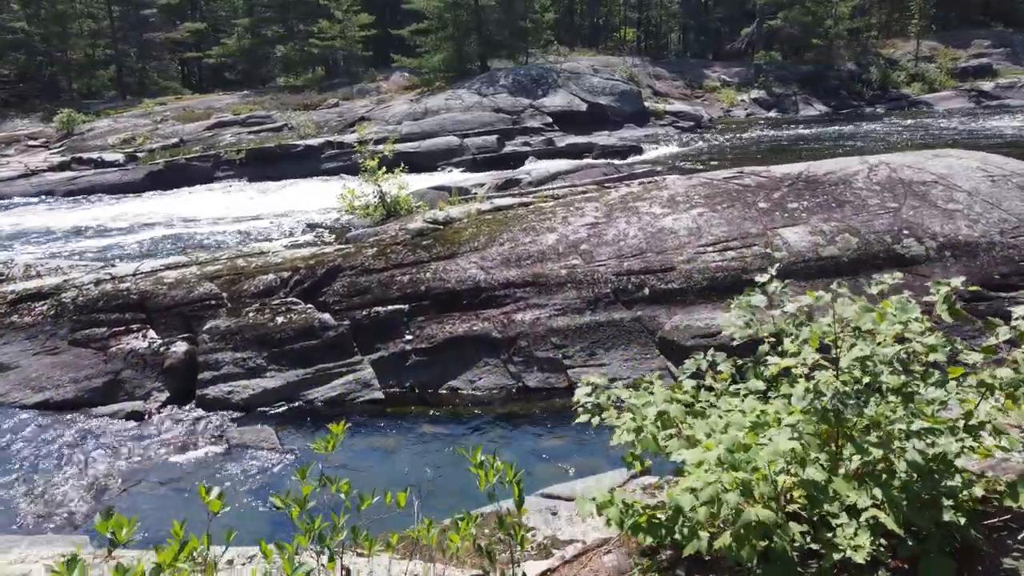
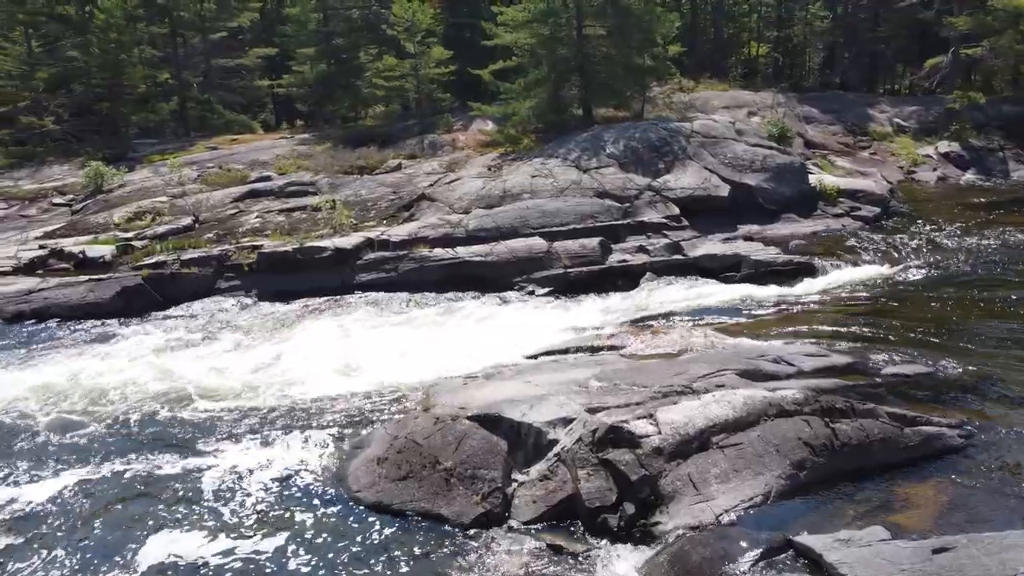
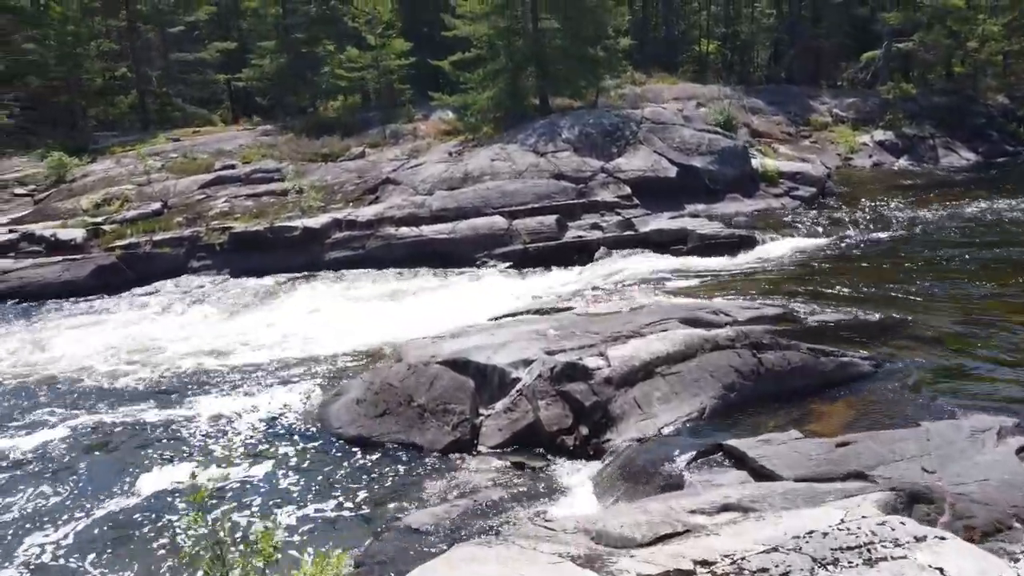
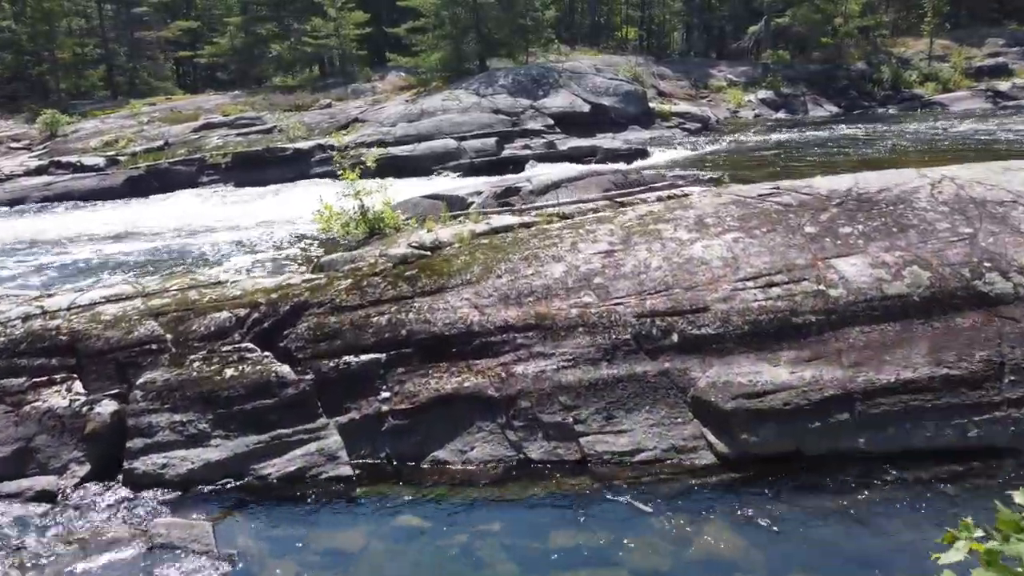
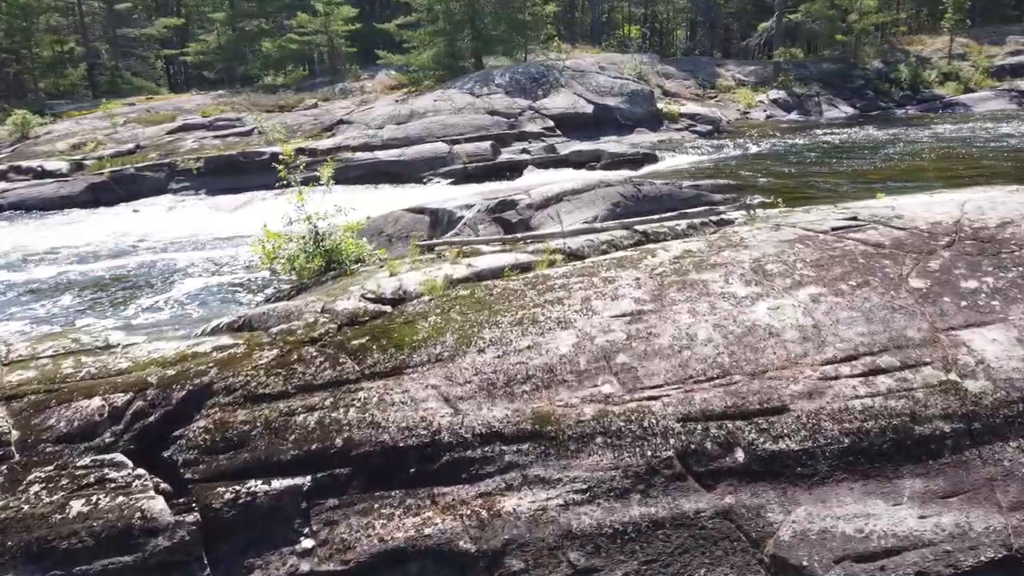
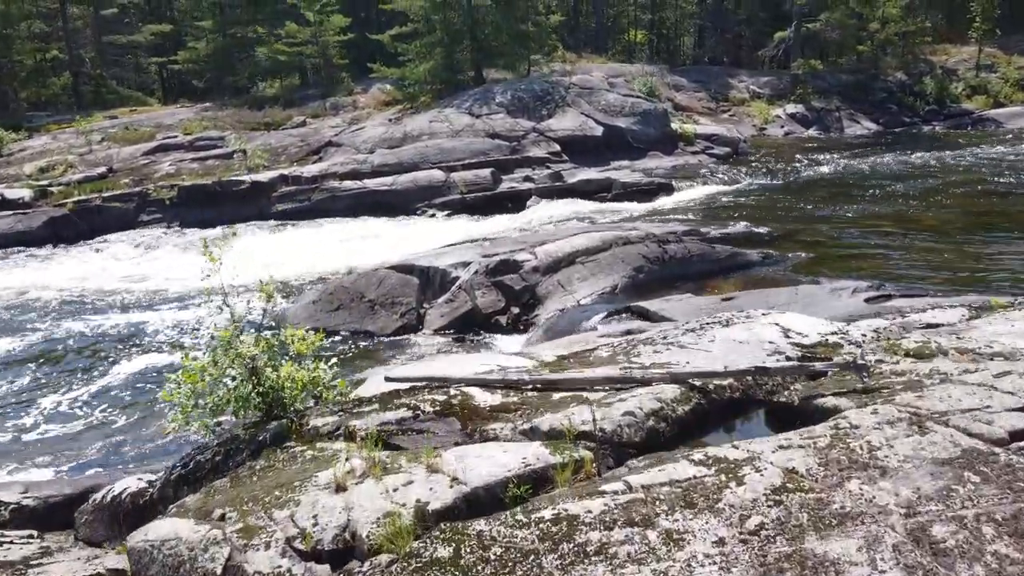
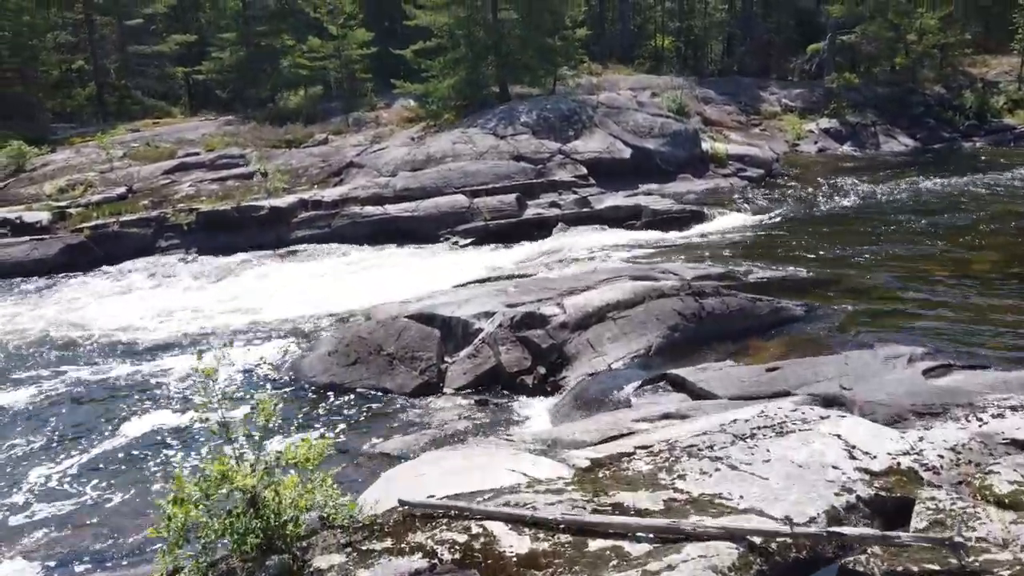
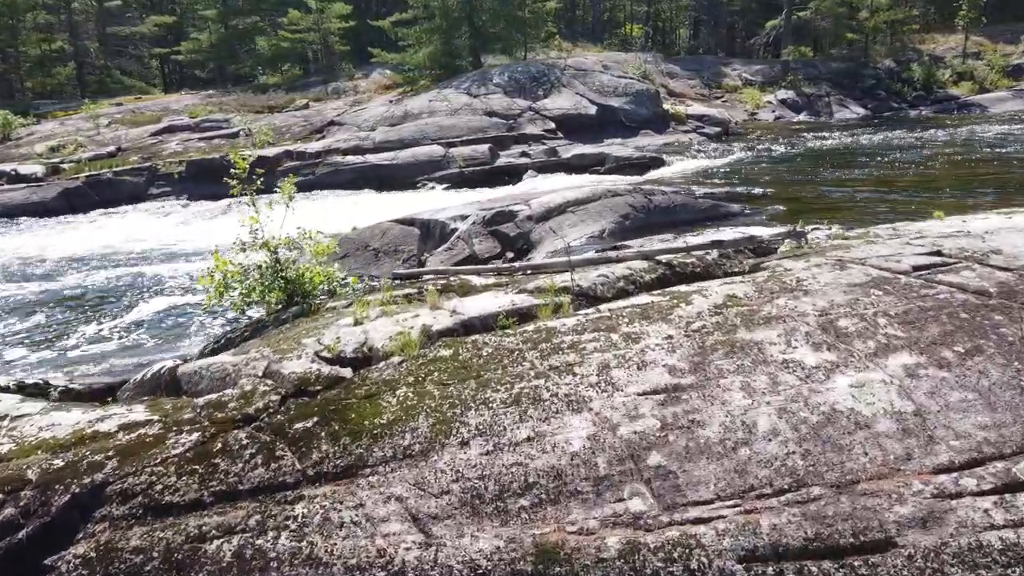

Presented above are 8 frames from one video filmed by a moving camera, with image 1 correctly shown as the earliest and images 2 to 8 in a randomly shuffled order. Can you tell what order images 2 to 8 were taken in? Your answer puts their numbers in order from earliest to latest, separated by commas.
4, 5, 8, 6, 7, 3, 2
